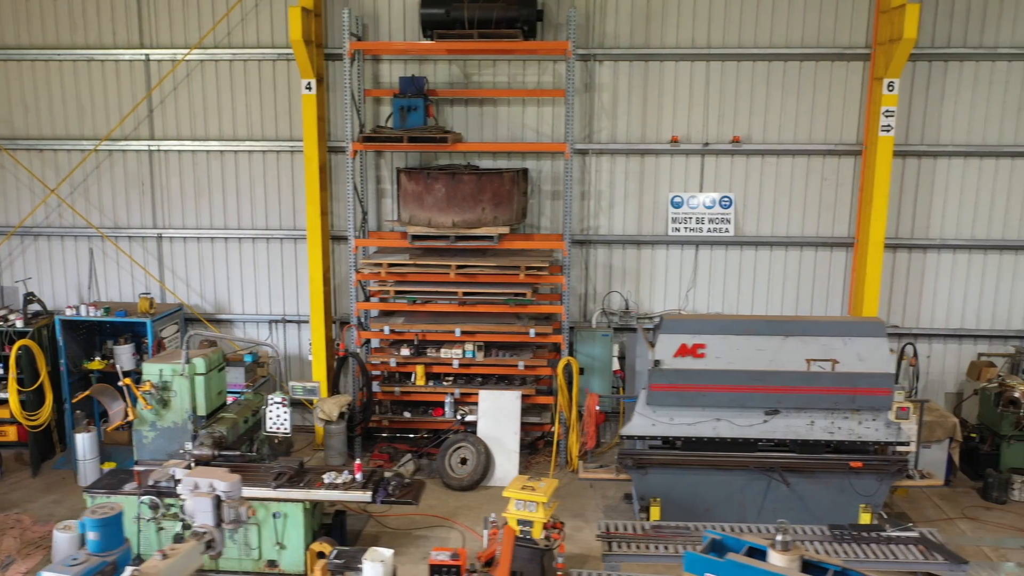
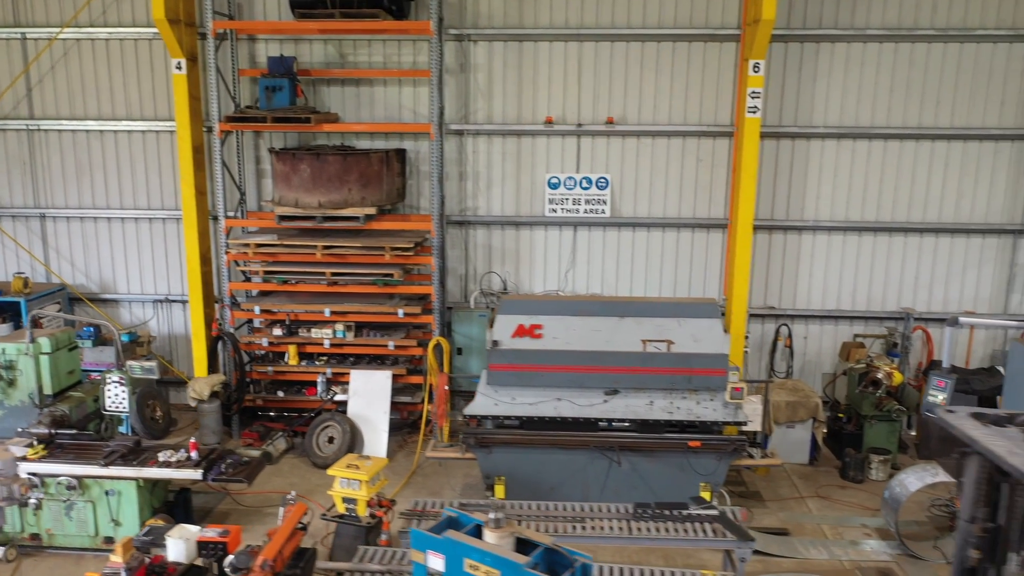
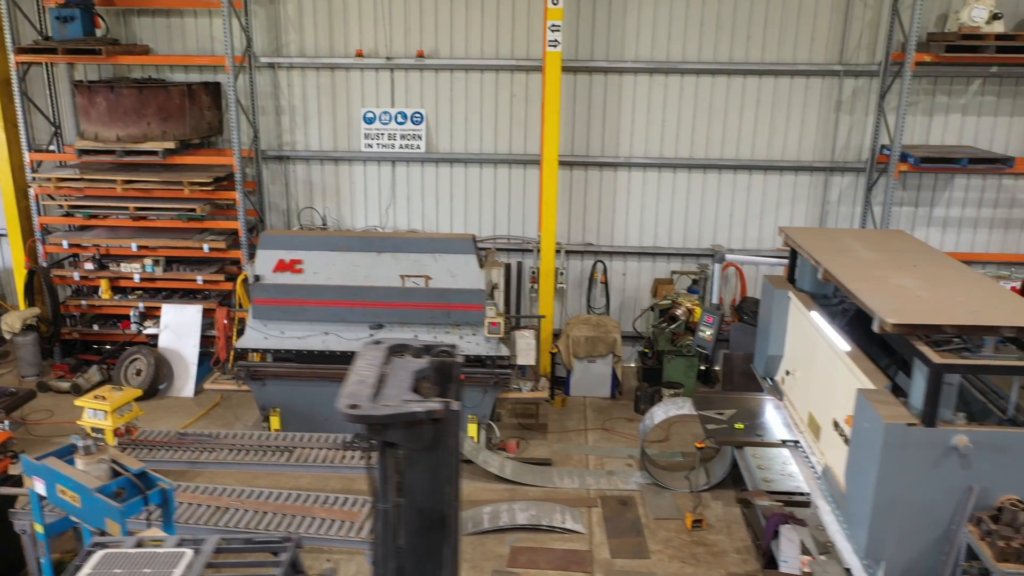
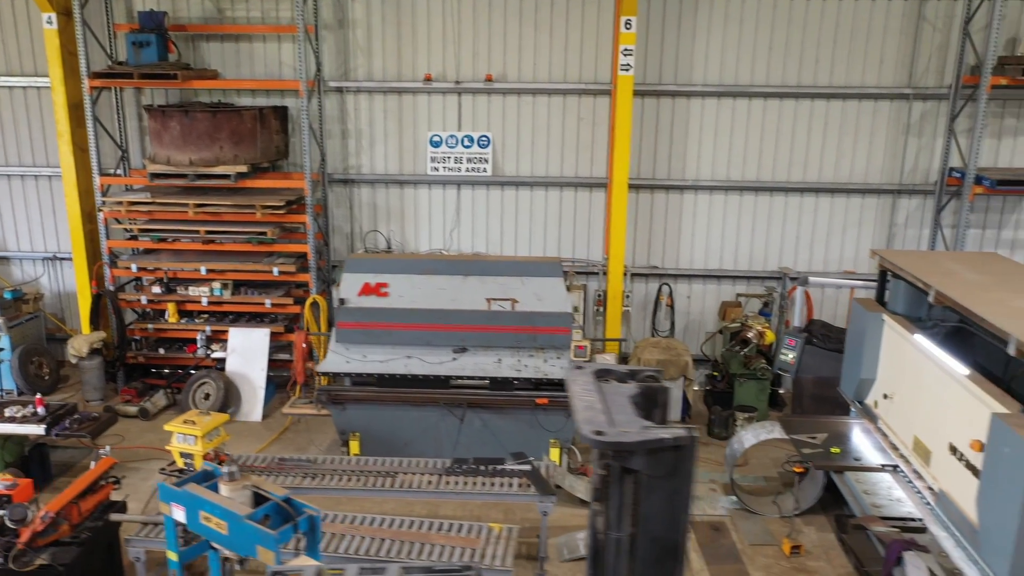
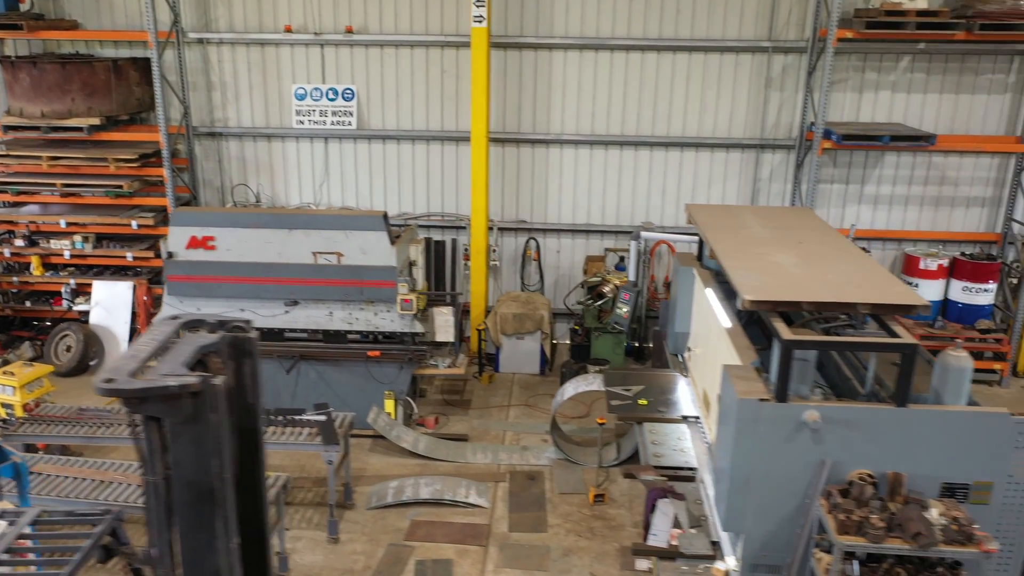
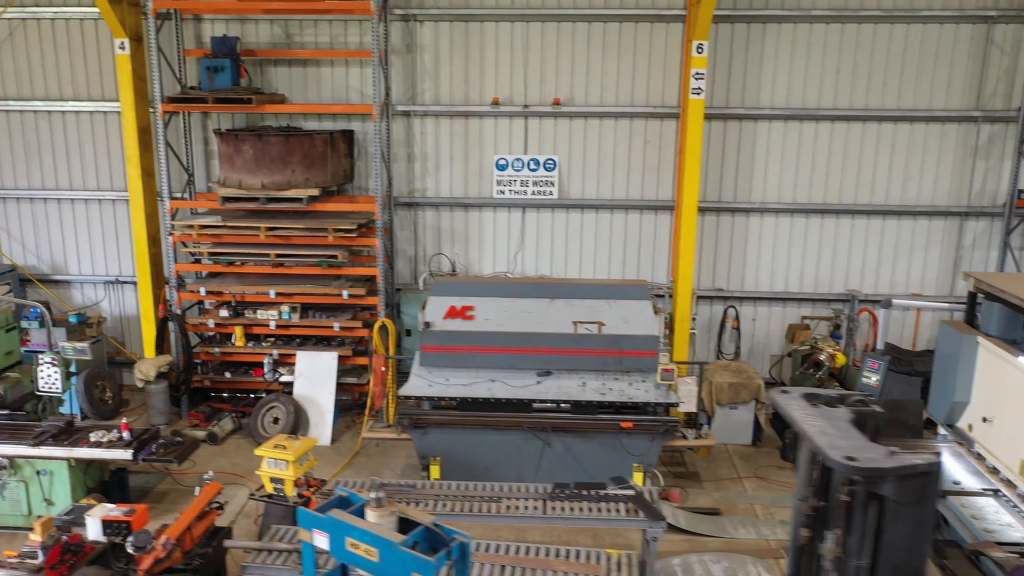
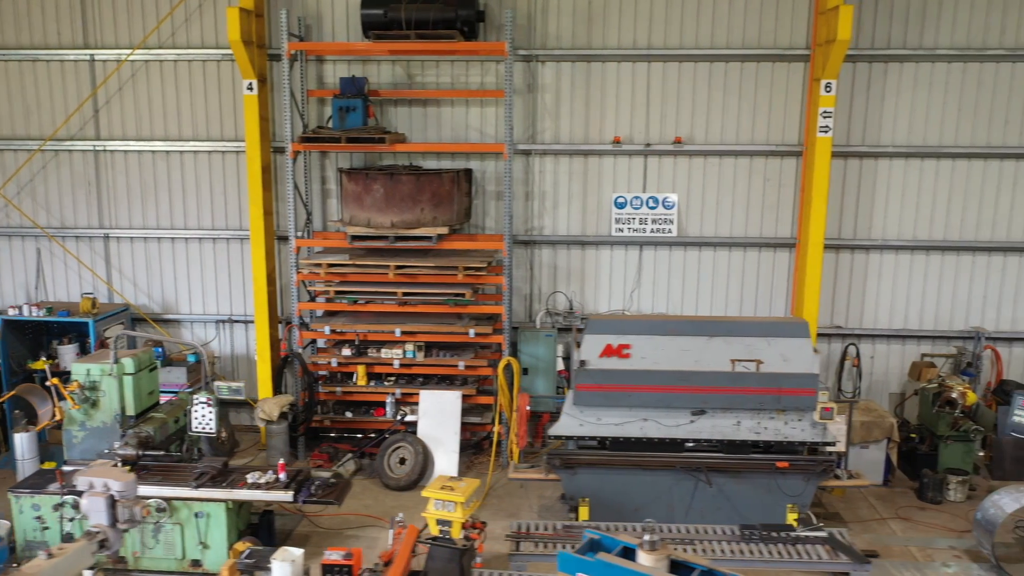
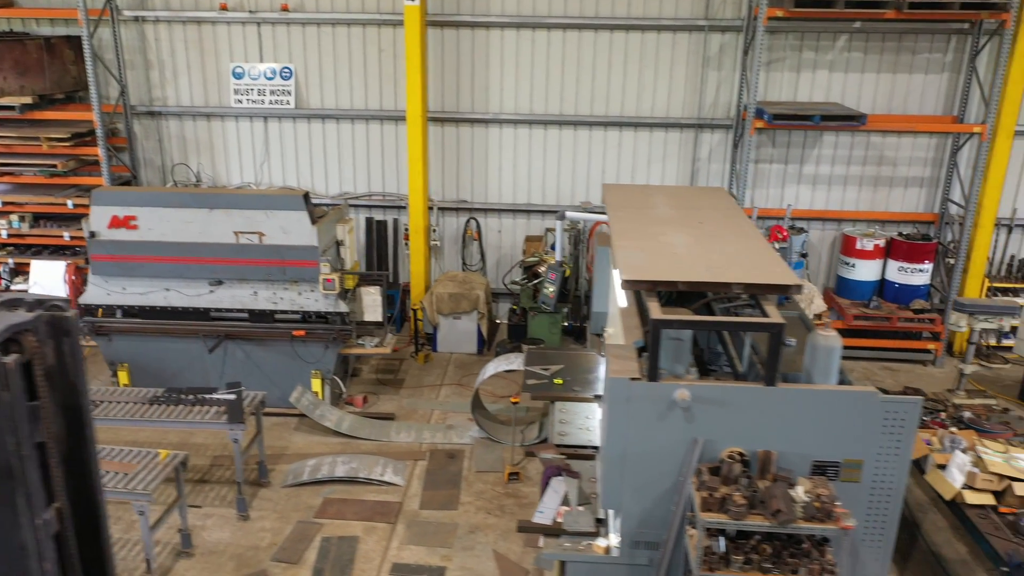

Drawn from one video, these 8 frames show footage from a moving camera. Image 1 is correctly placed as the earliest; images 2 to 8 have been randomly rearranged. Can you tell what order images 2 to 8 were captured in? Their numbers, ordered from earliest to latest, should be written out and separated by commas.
7, 2, 6, 4, 3, 5, 8
